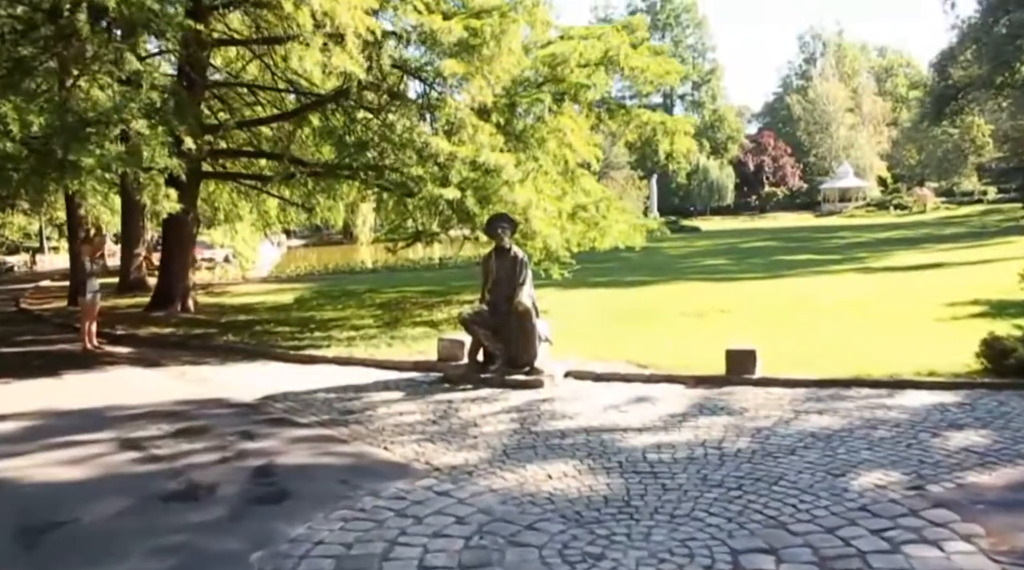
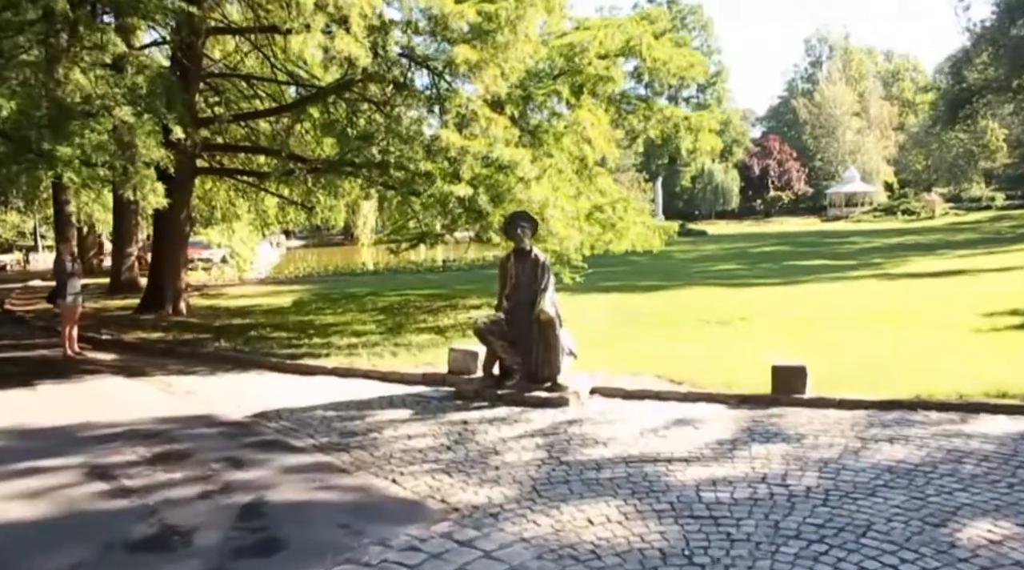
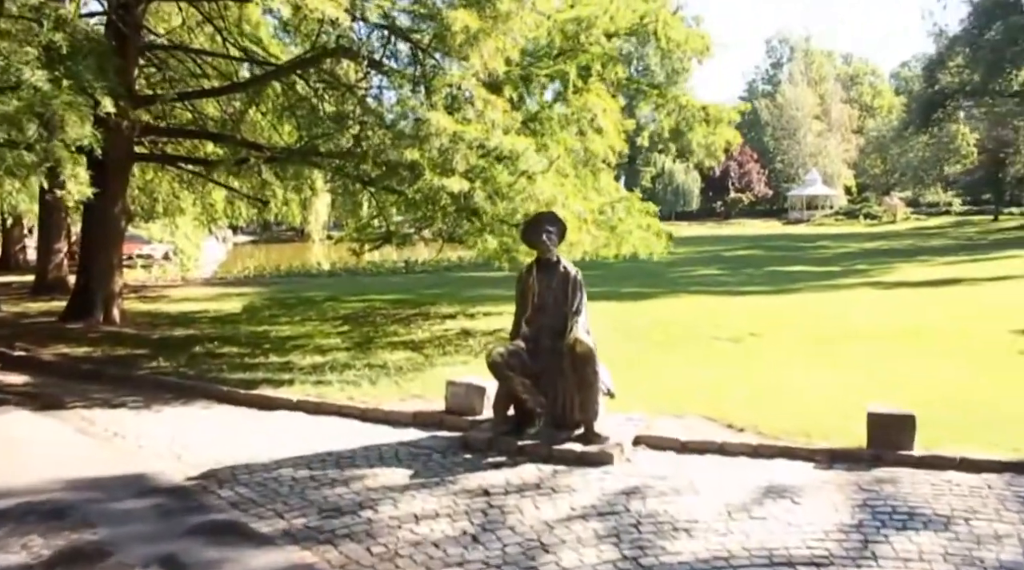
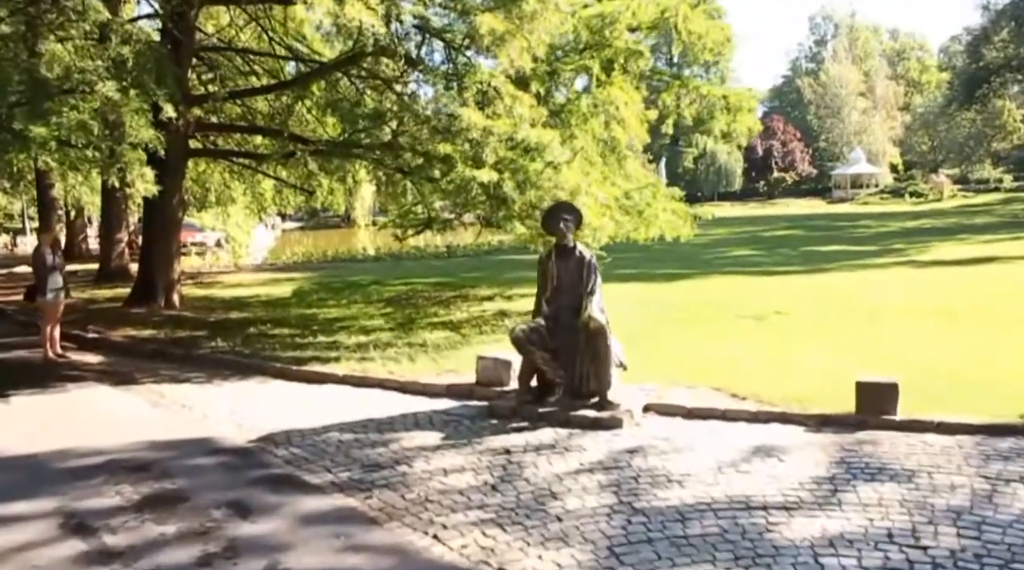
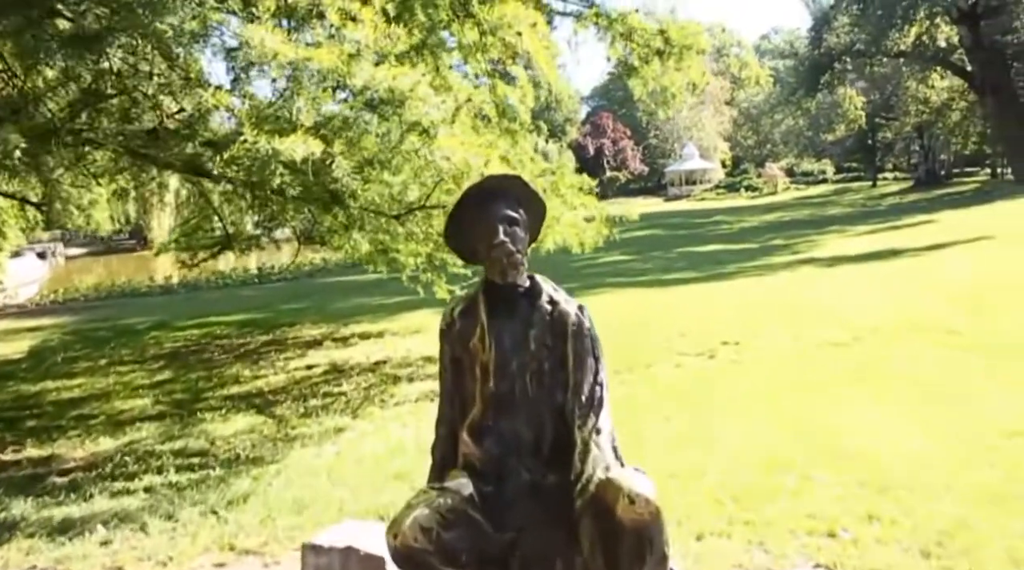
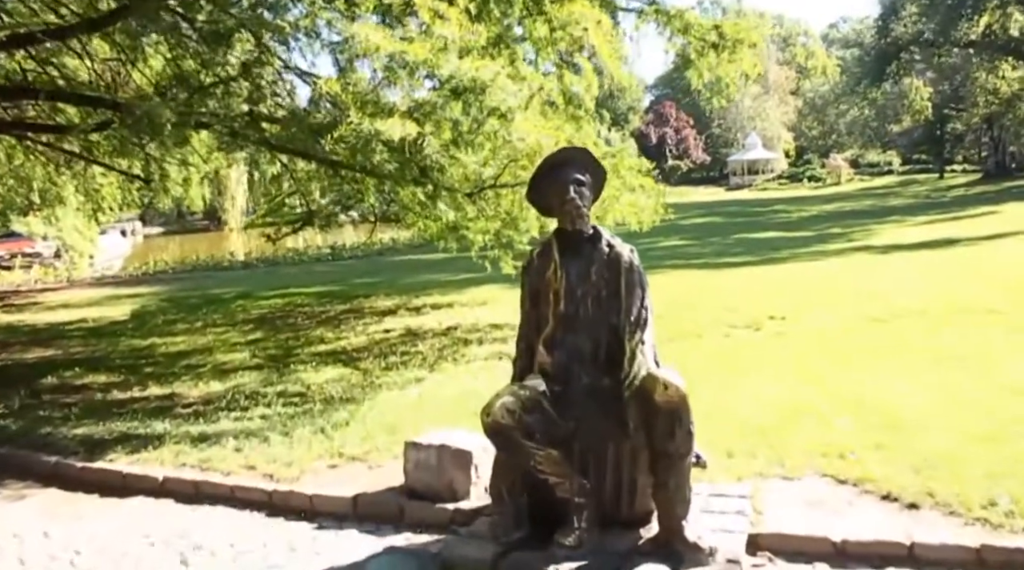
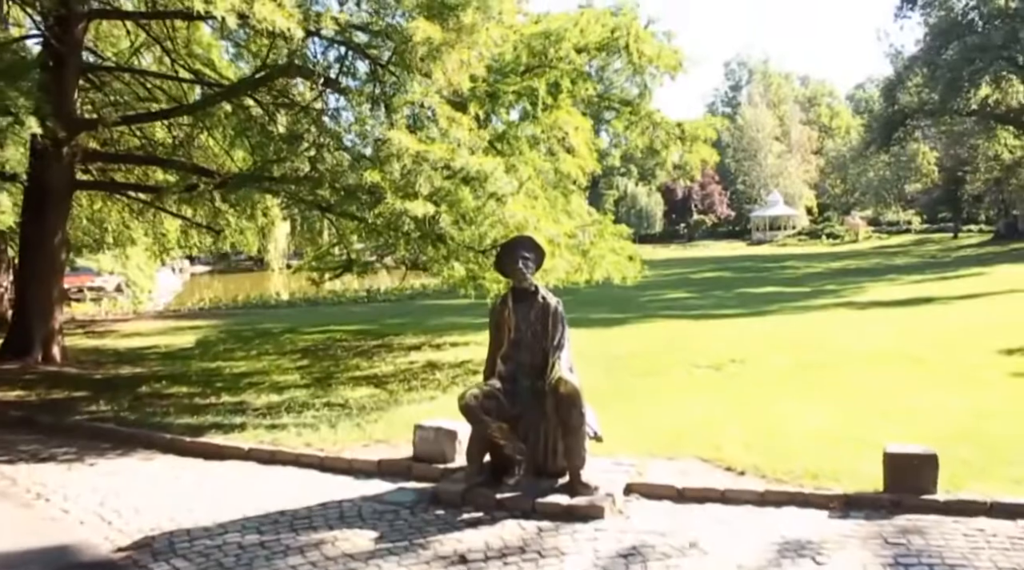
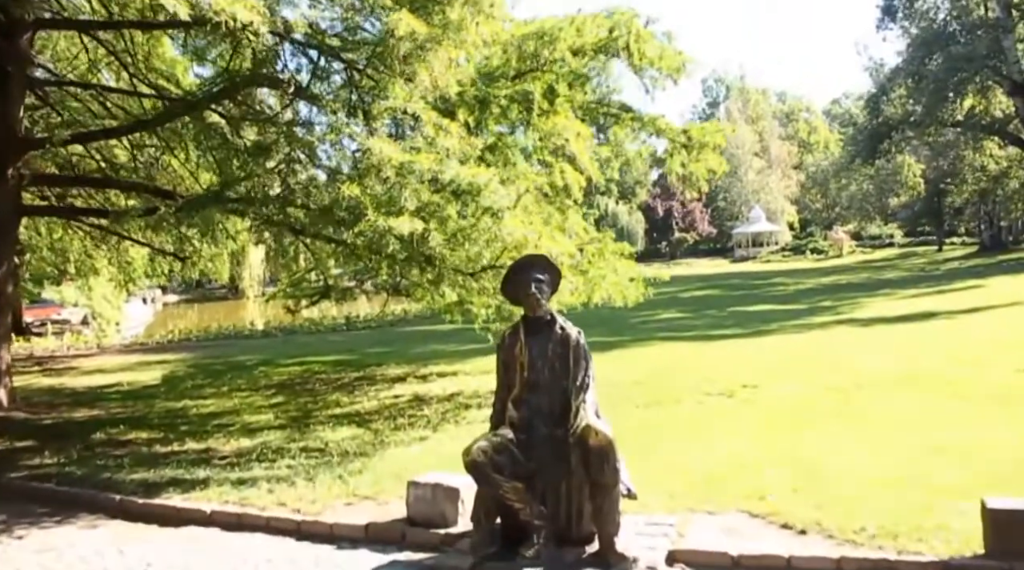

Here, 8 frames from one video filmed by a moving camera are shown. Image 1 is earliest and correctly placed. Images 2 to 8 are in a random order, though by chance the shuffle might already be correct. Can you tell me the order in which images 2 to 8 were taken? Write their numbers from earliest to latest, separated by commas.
2, 4, 3, 7, 8, 6, 5
